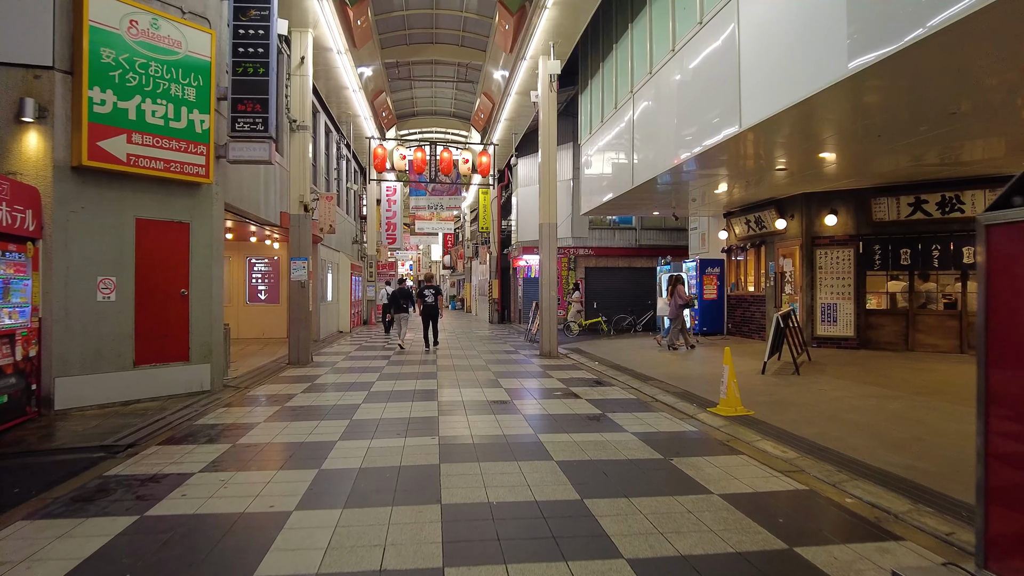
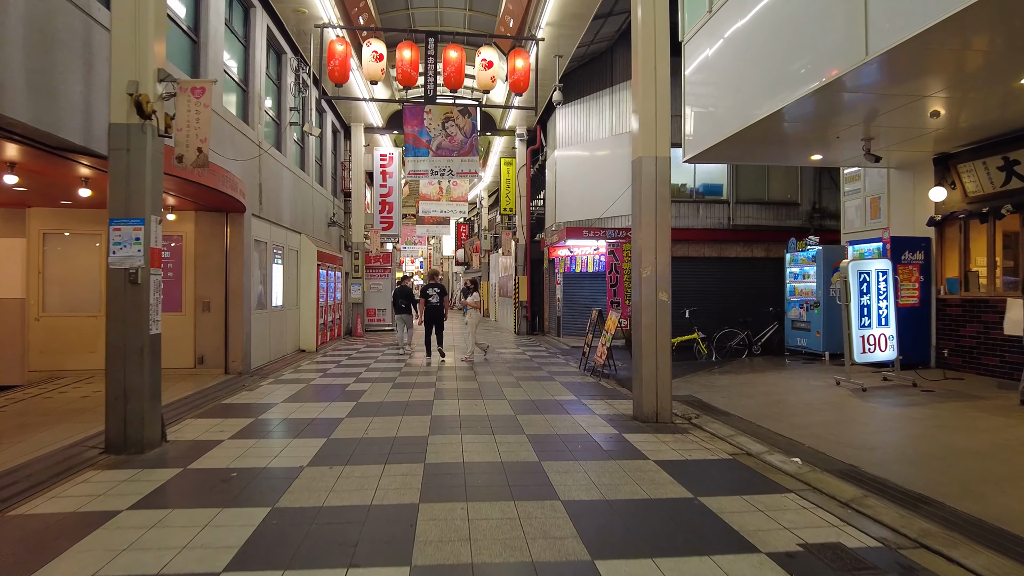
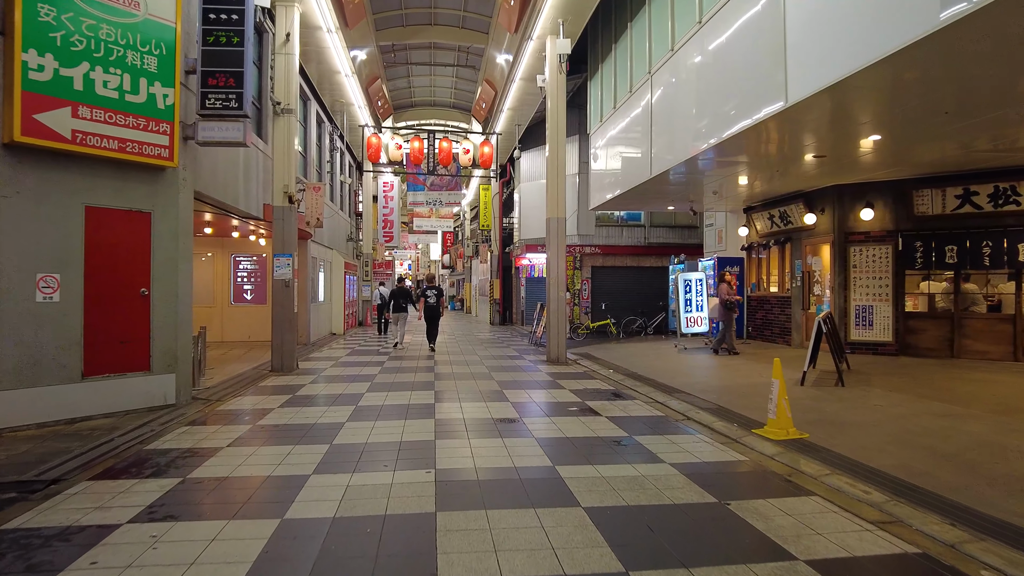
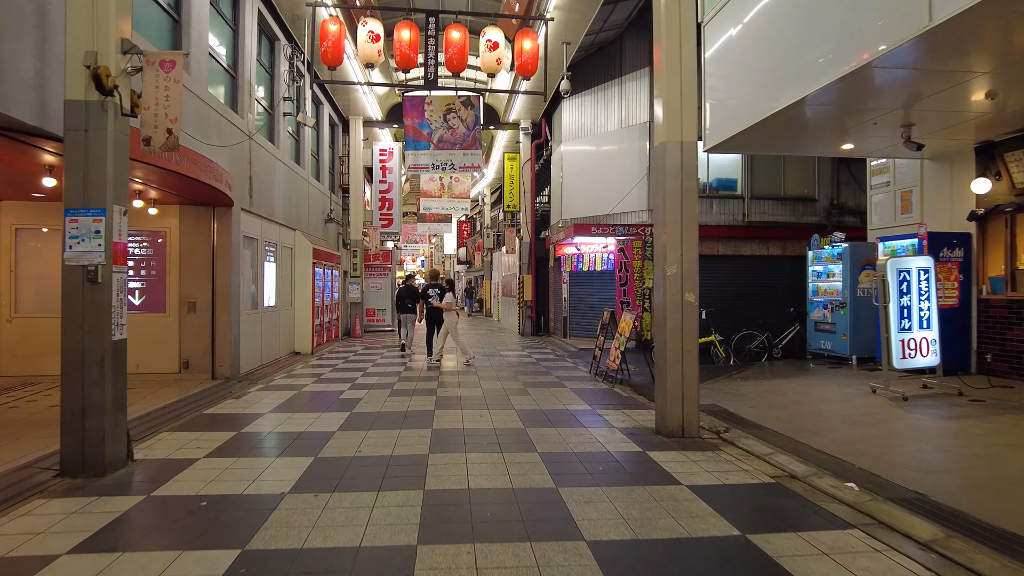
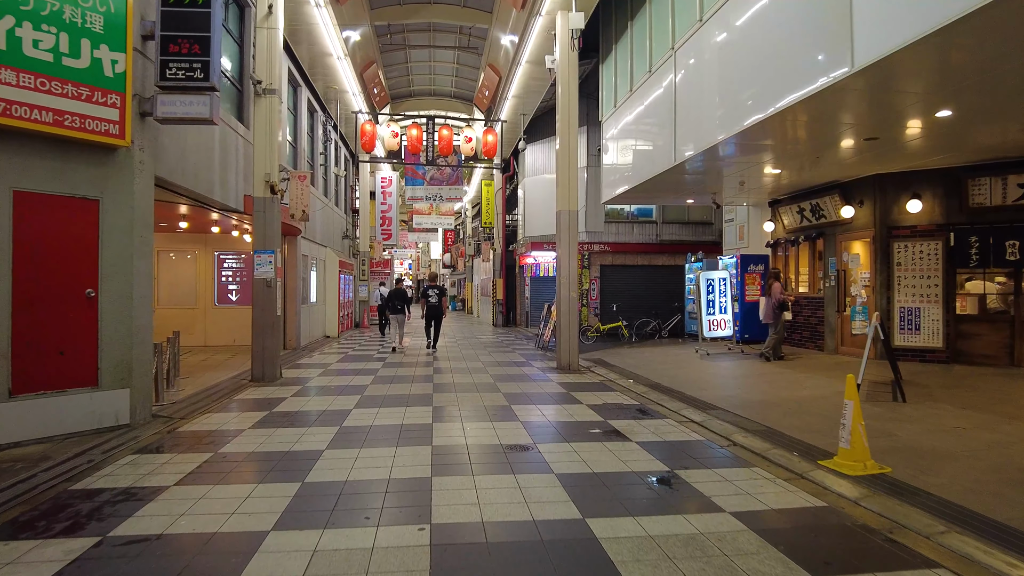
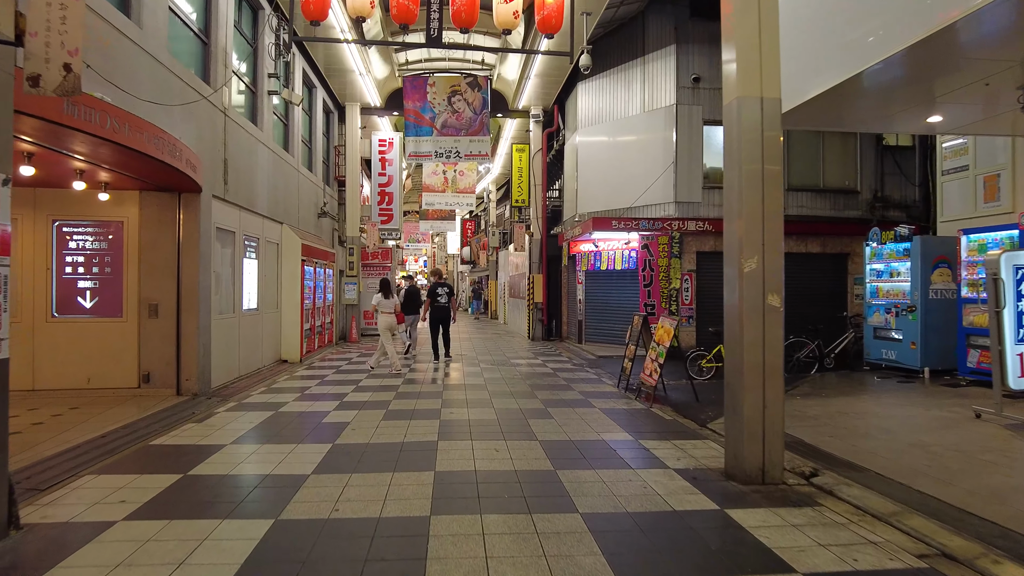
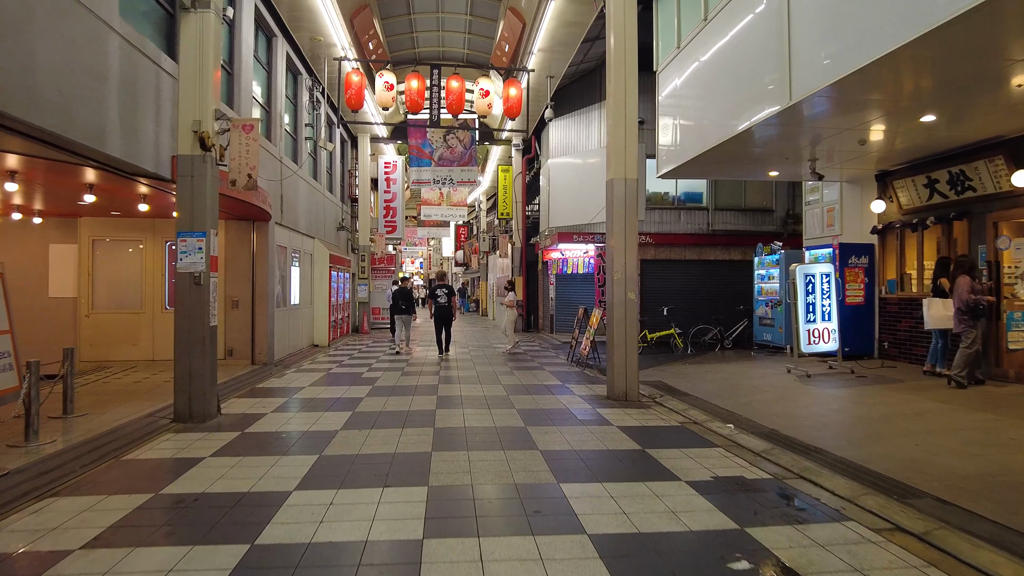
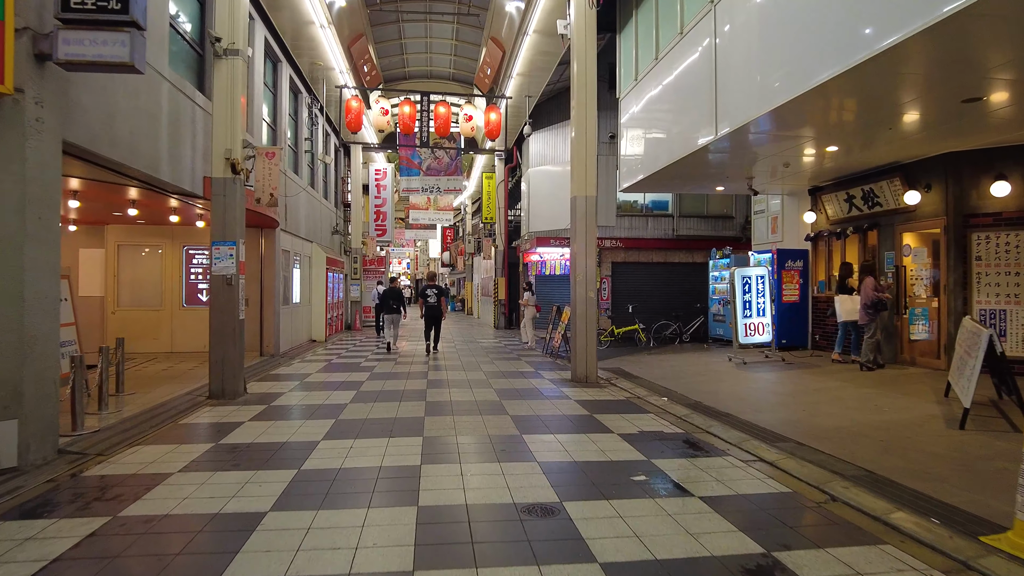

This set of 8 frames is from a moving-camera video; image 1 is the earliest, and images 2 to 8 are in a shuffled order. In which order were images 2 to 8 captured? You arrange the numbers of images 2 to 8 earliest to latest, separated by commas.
3, 5, 8, 7, 2, 4, 6
